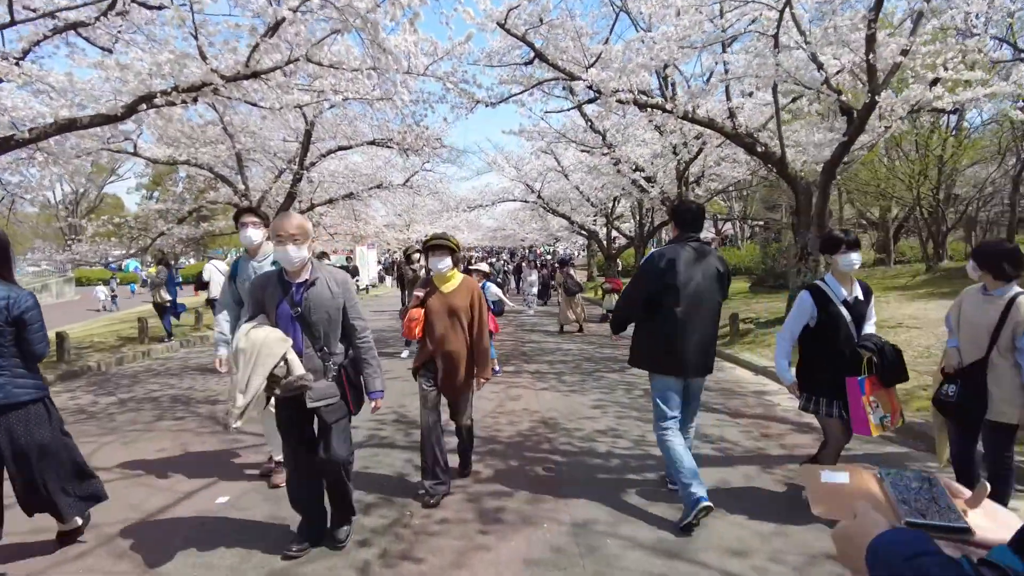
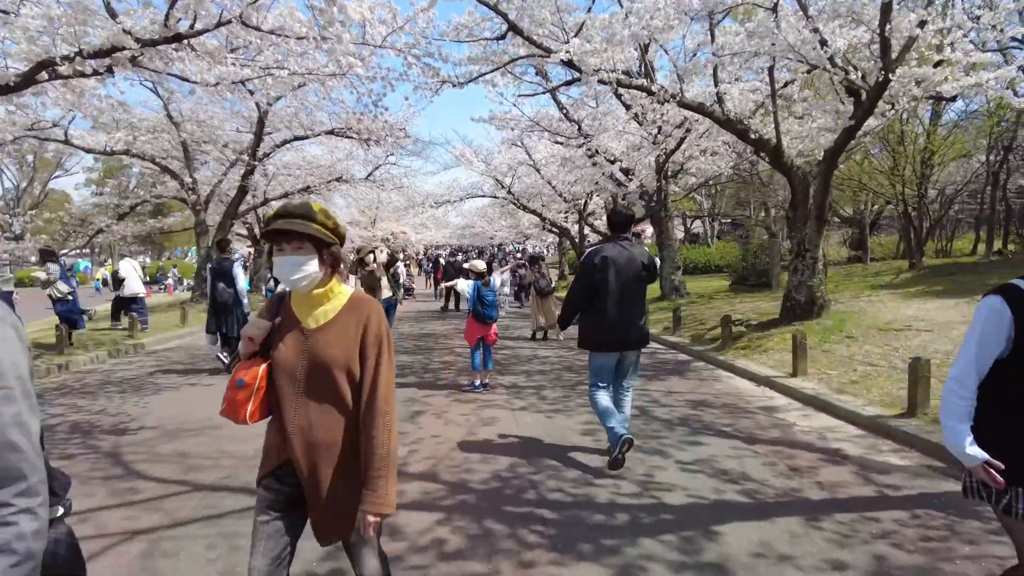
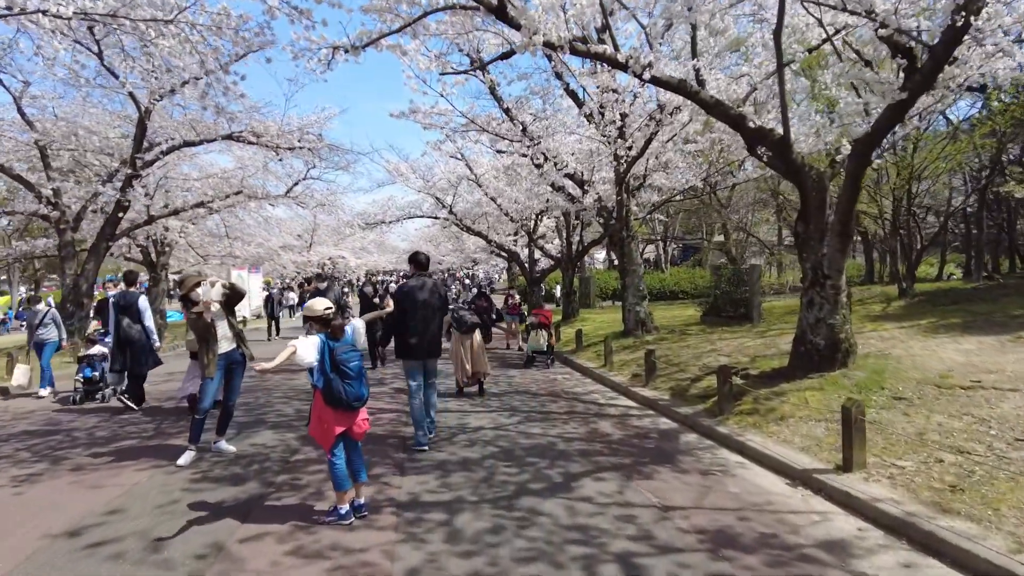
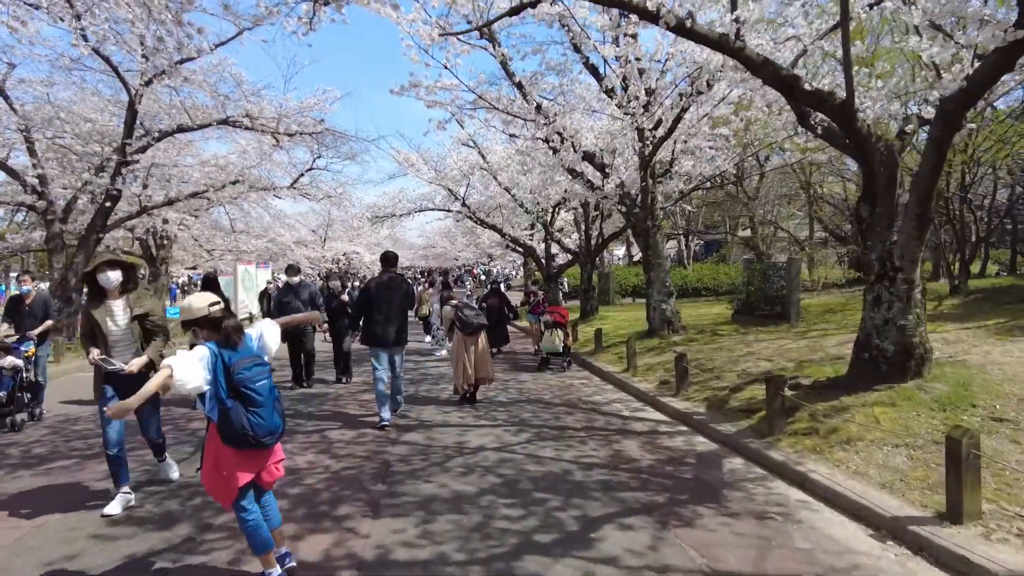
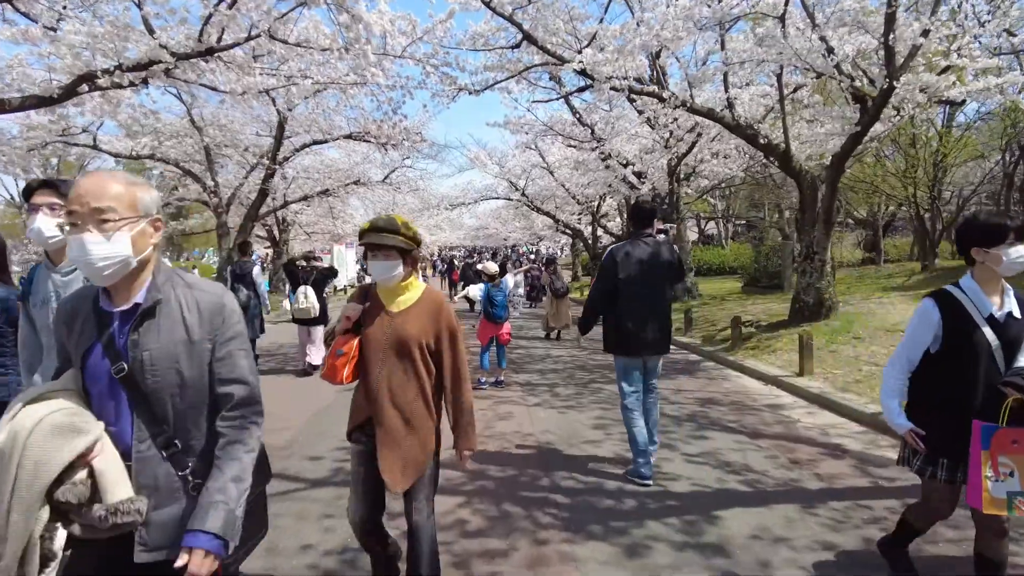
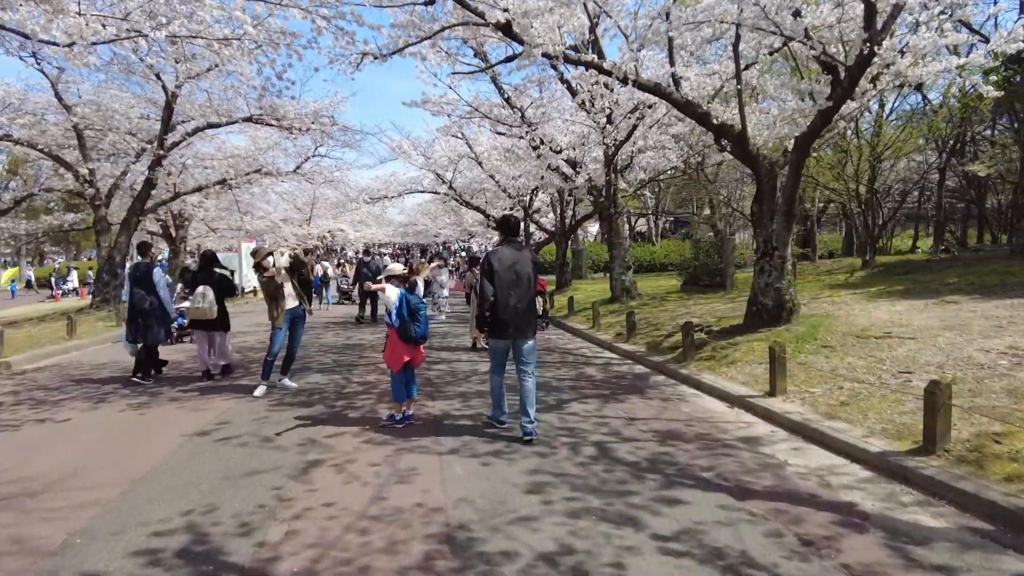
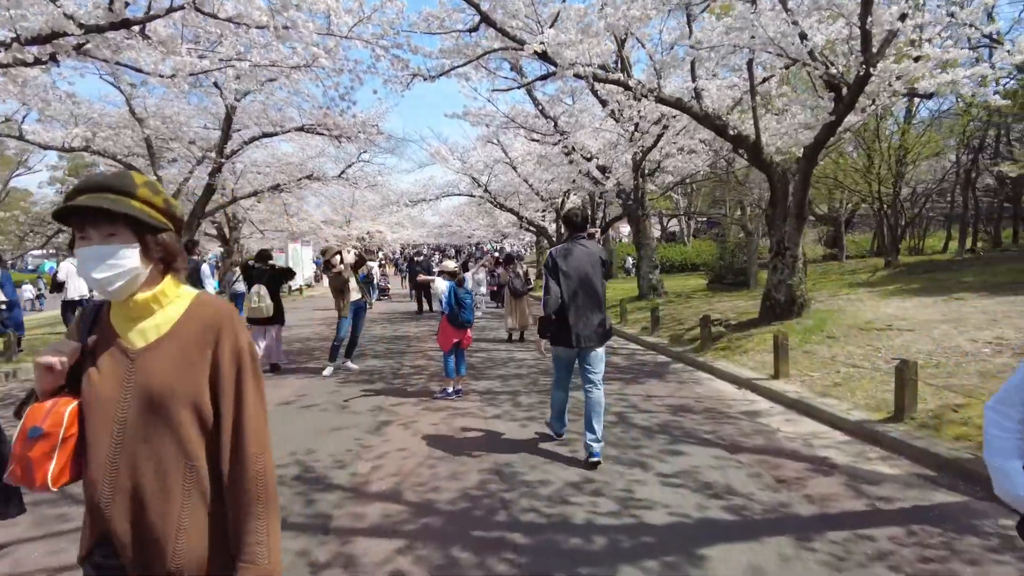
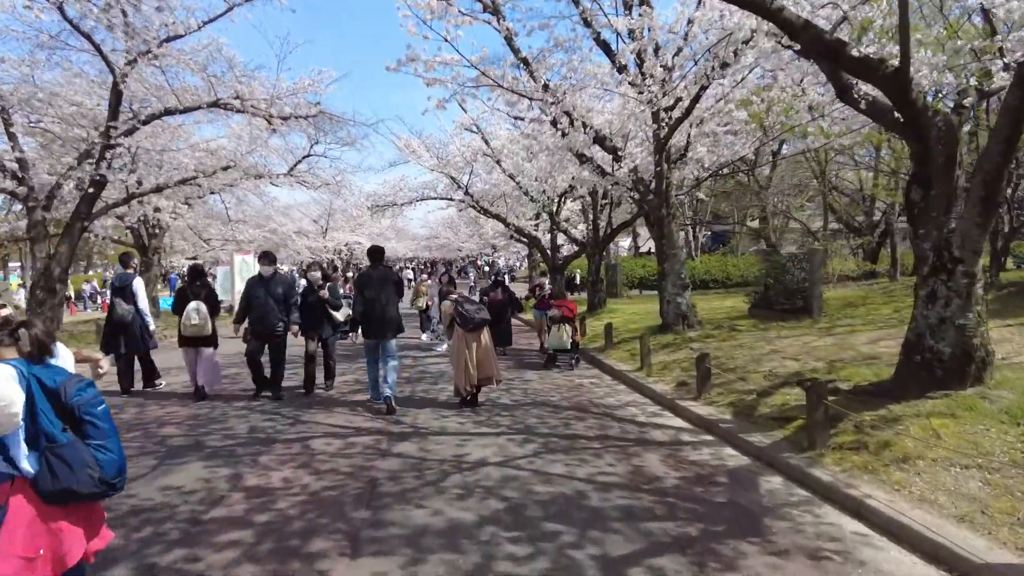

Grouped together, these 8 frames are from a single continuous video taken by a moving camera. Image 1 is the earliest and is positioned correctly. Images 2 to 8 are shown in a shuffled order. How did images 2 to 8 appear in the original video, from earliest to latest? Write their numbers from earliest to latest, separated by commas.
5, 2, 7, 6, 3, 4, 8
